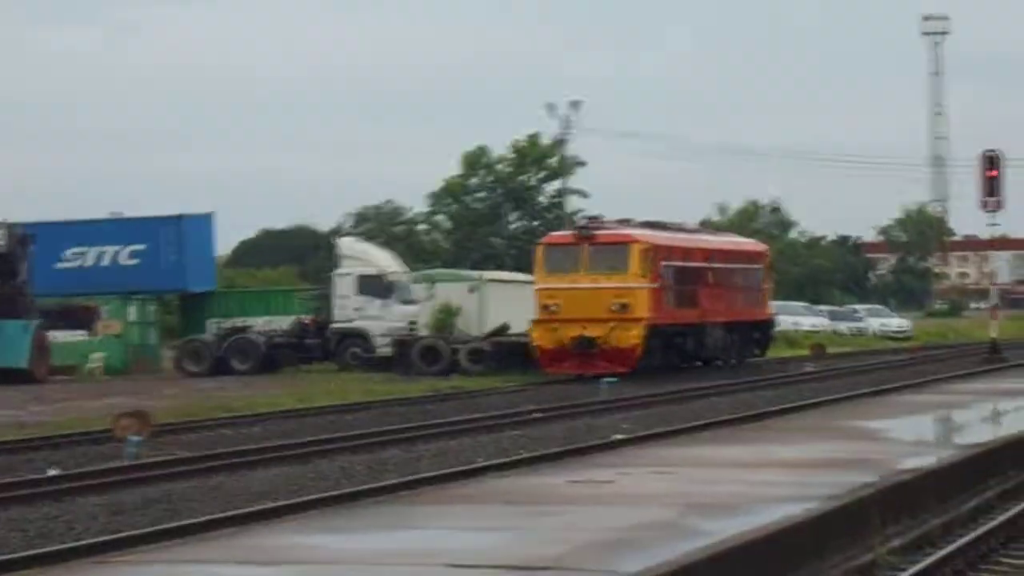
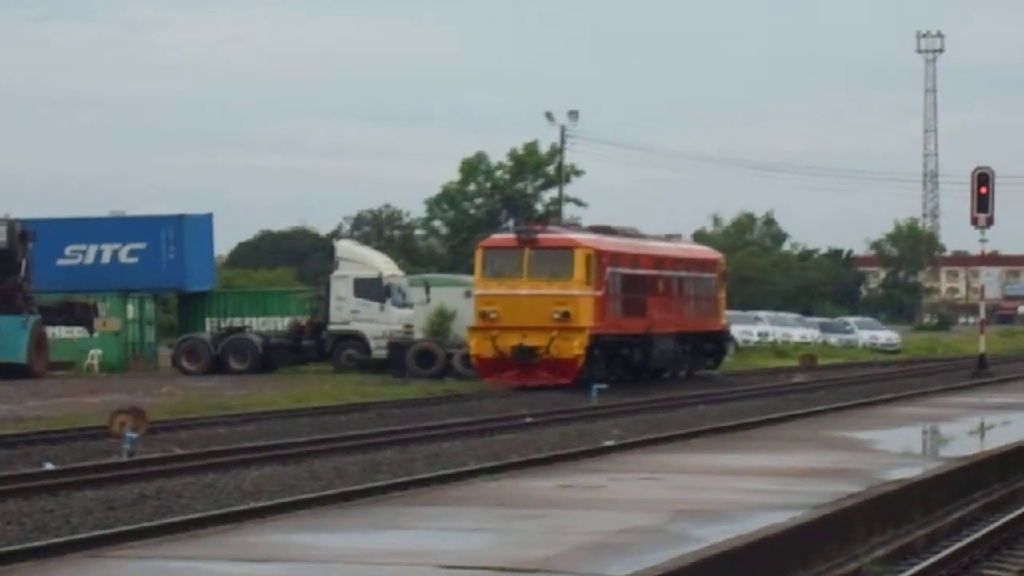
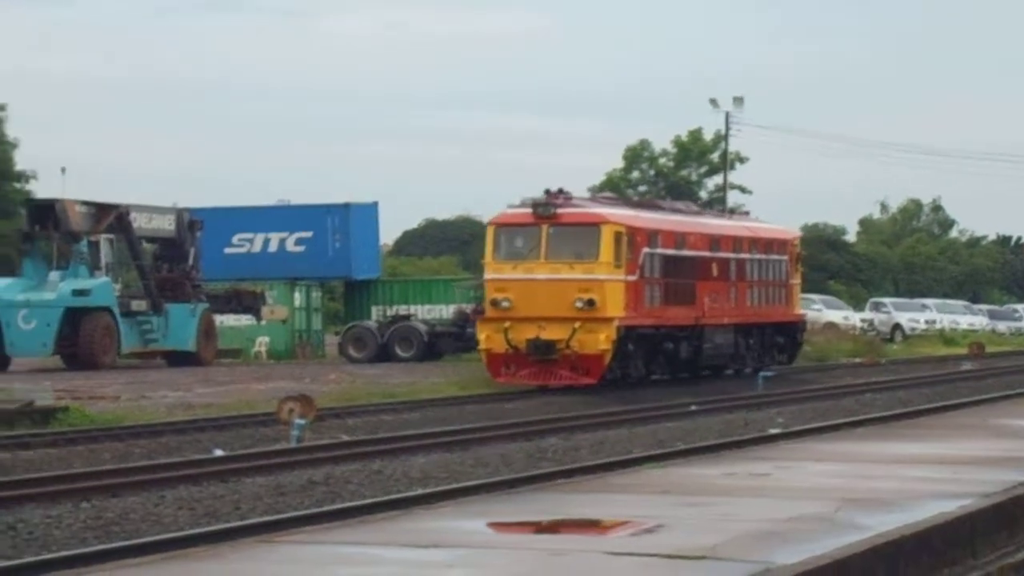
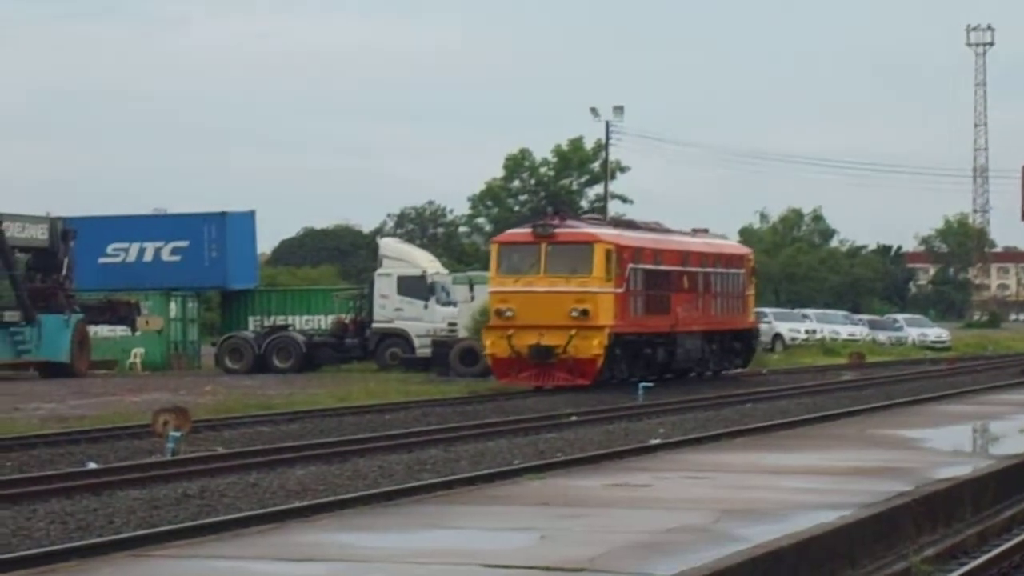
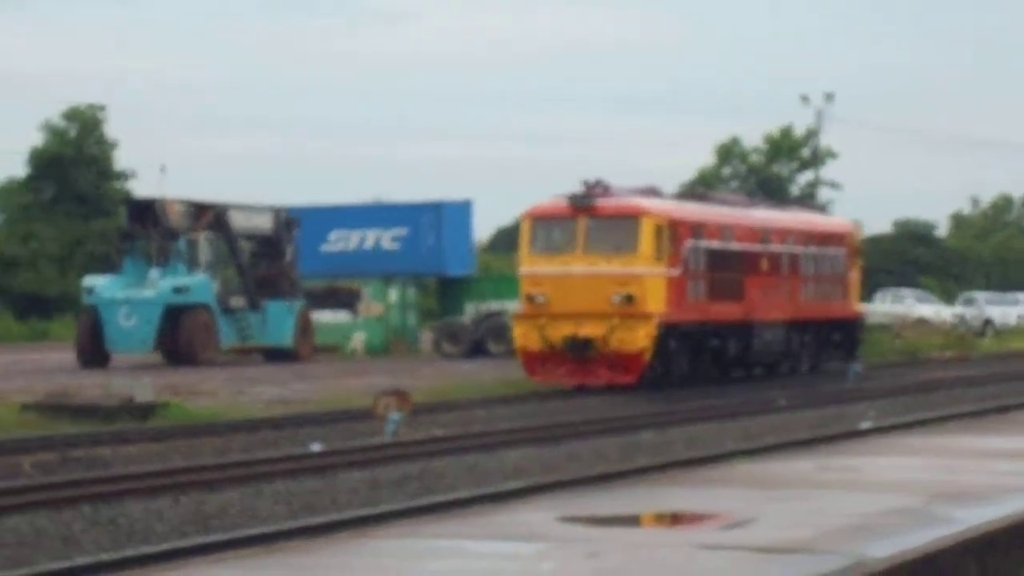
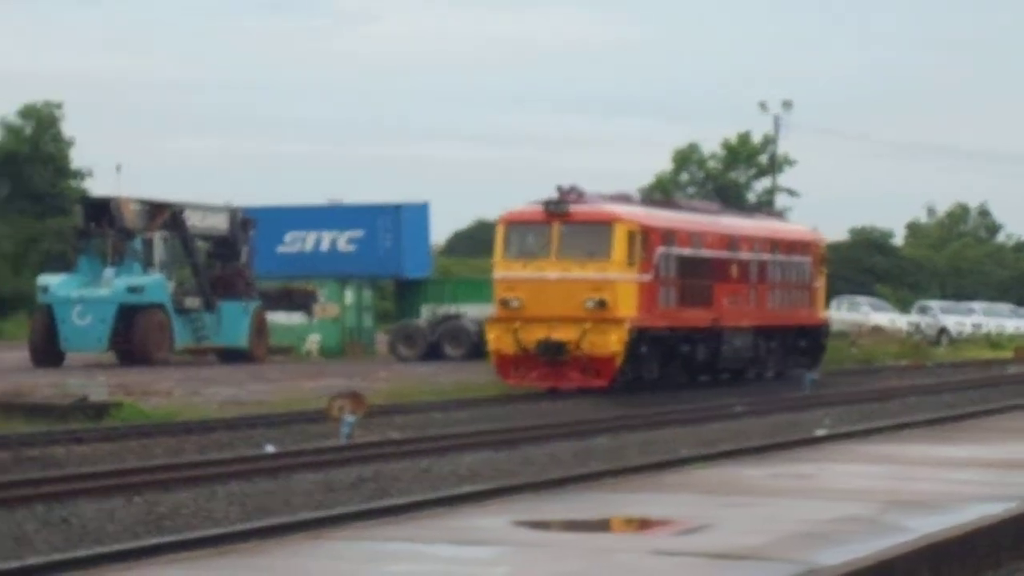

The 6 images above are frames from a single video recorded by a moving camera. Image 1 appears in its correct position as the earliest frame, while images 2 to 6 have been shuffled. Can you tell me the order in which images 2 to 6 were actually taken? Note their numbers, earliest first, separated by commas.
2, 4, 3, 6, 5
